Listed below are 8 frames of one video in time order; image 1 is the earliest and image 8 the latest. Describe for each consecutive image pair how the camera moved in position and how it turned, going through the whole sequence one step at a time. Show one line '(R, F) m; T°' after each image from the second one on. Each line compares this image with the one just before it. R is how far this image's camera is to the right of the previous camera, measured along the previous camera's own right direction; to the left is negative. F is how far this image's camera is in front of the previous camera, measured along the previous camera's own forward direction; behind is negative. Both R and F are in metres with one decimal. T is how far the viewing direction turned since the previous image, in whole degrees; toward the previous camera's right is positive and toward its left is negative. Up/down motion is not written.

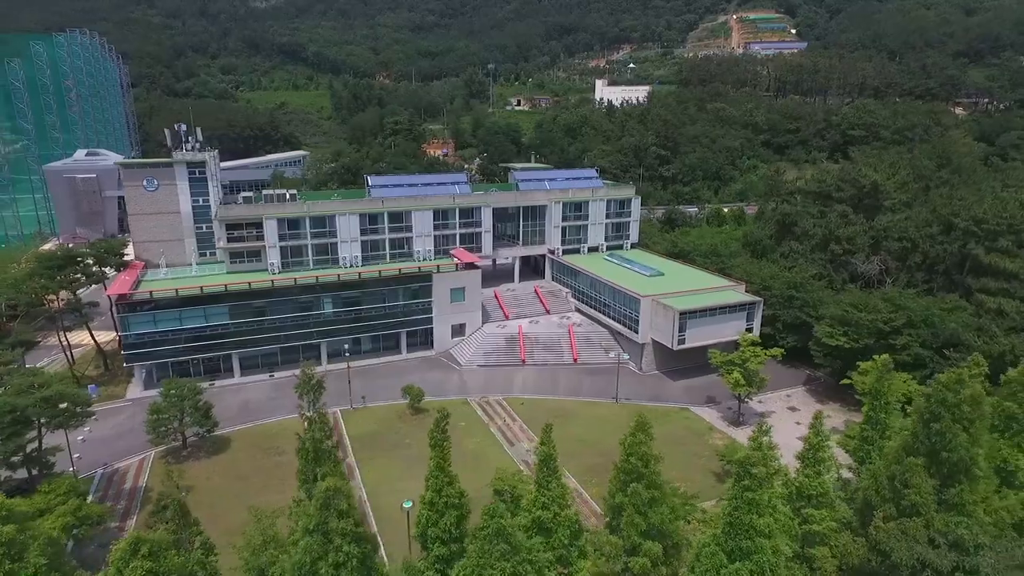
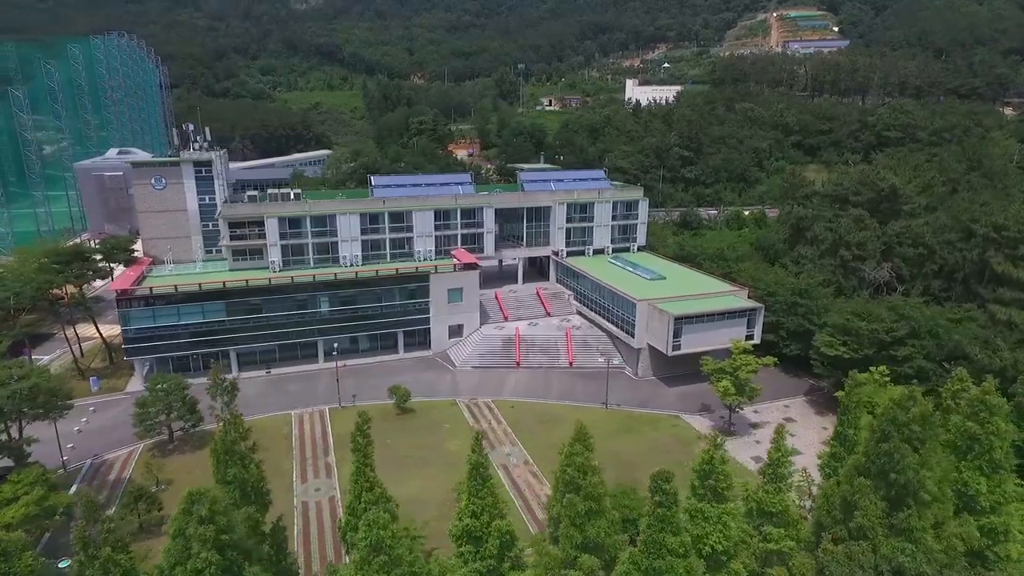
(+2.5, +0.4) m; -3°
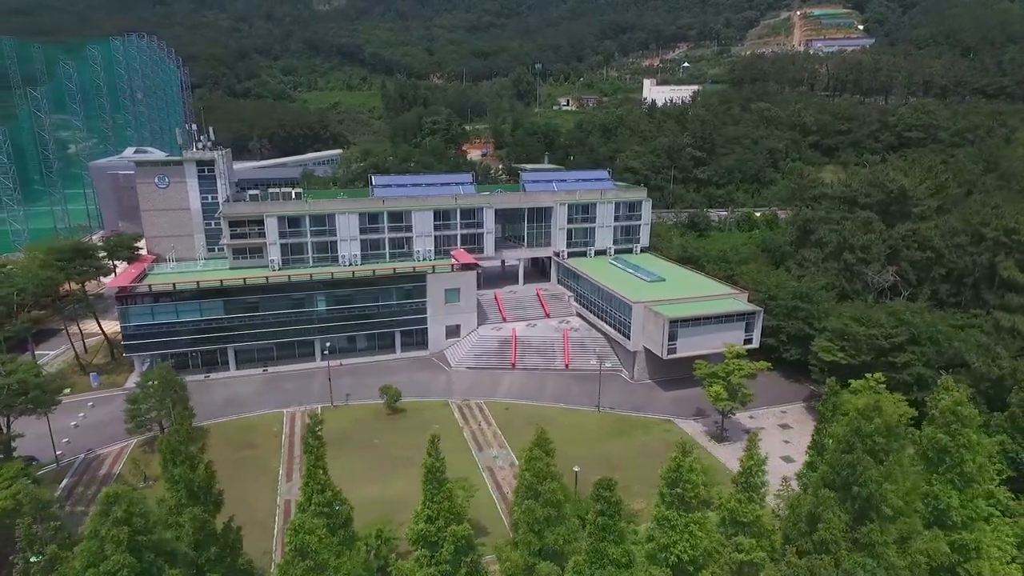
(+1.5, +0.2) m; -2°
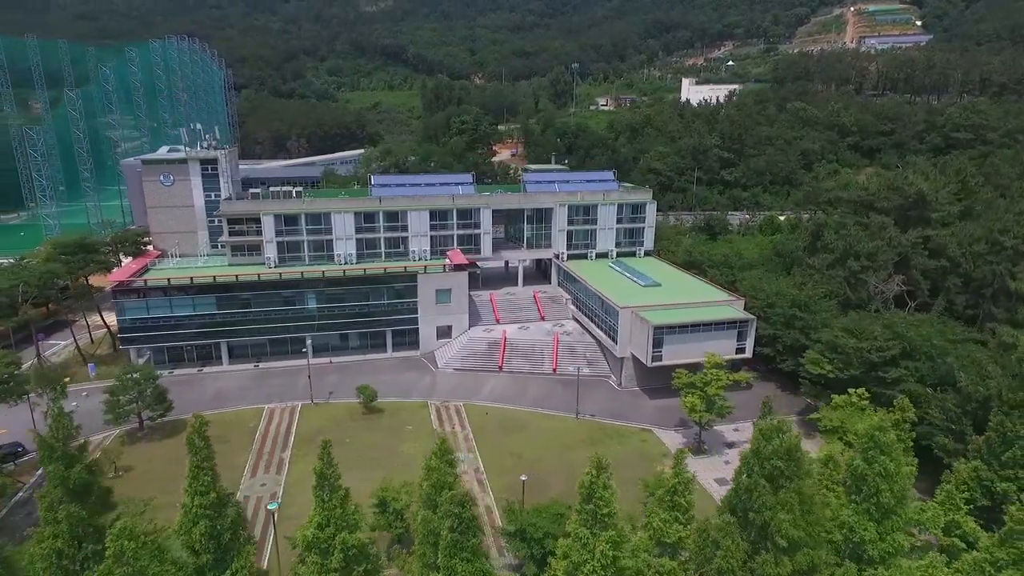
(+3.4, +0.6) m; -4°
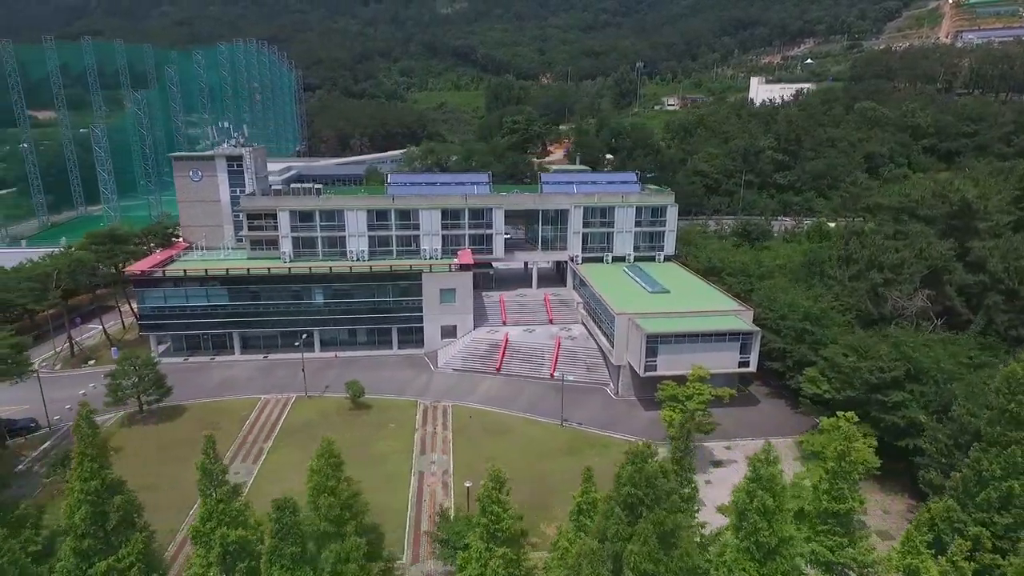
(+4.2, +0.8) m; -6°
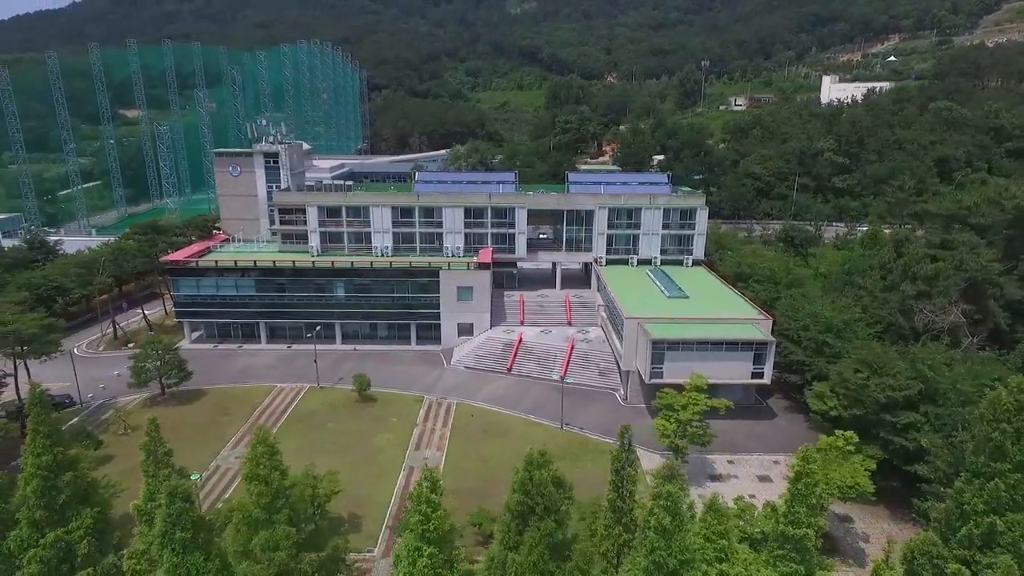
(+3.1, +0.4) m; -6°
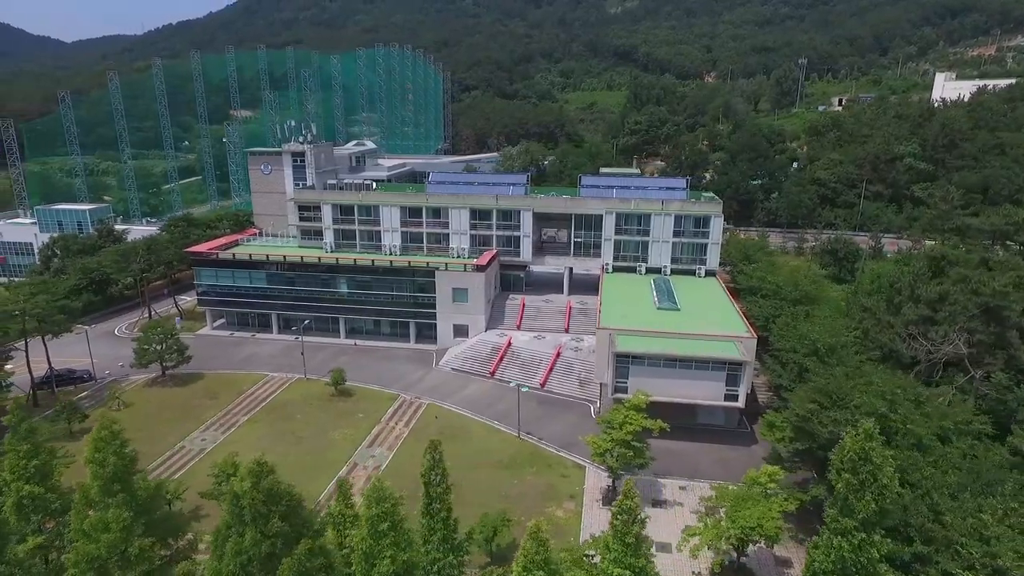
(+6.7, +1.0) m; -9°
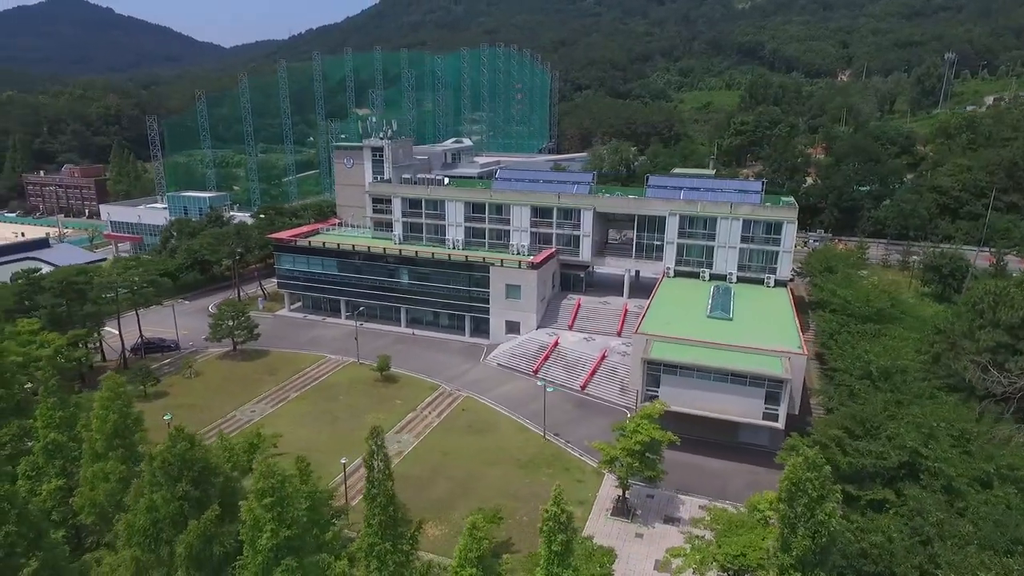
(+3.8, +0.6) m; -10°
